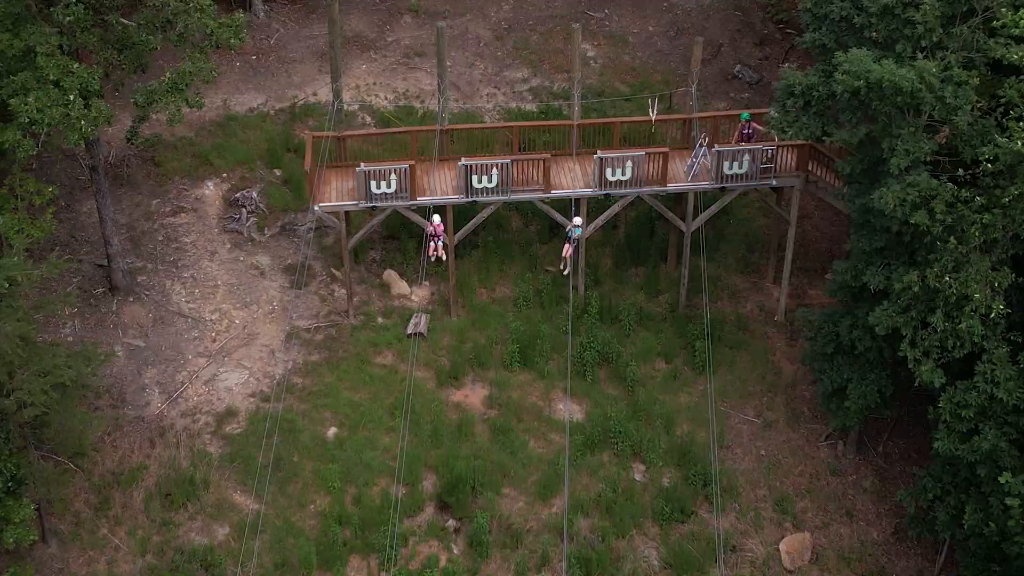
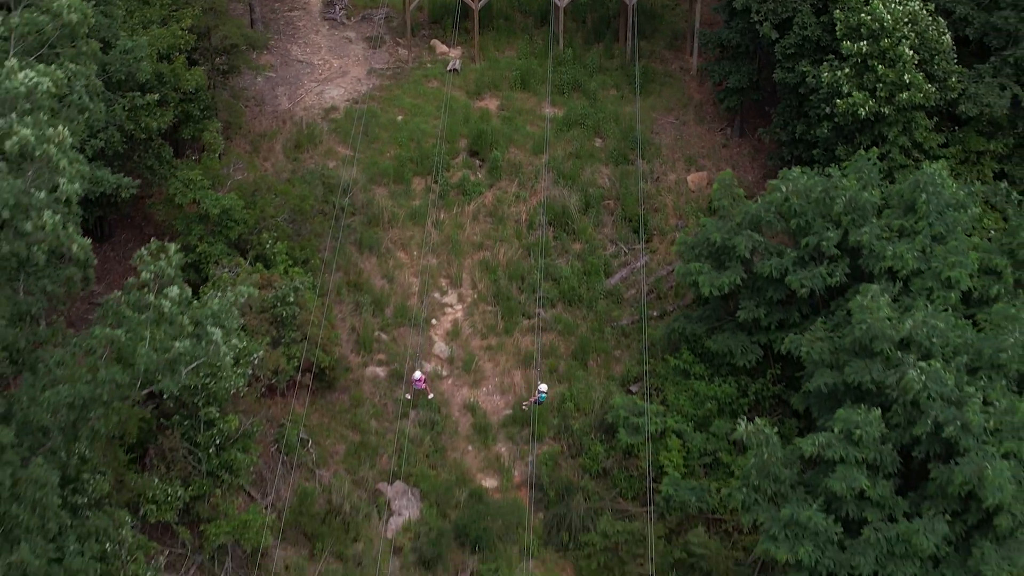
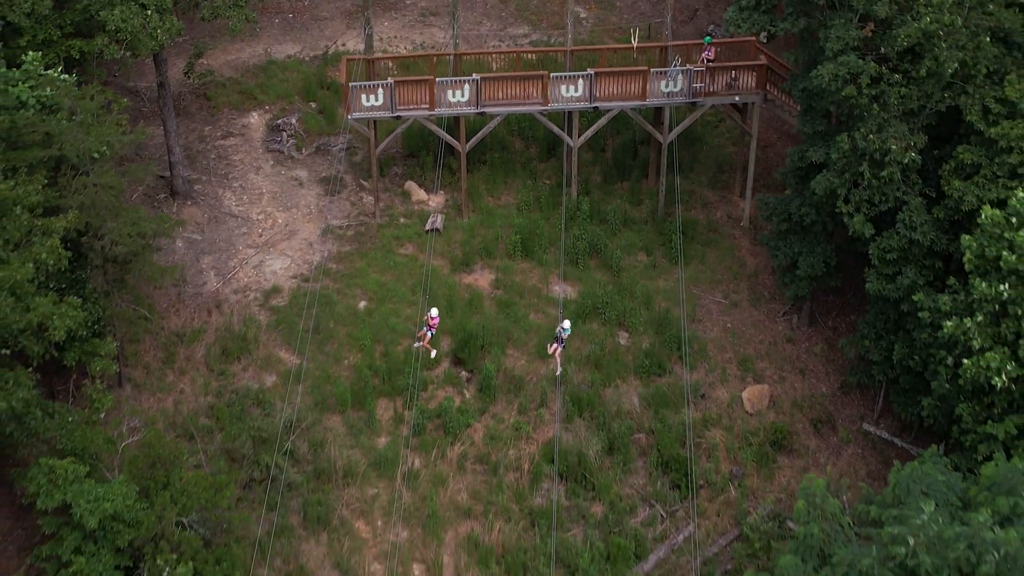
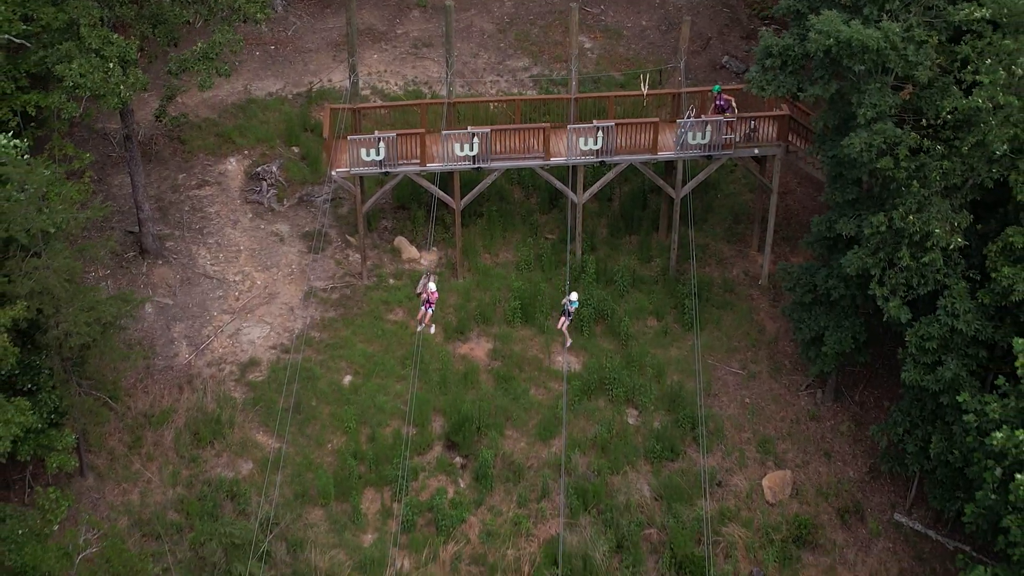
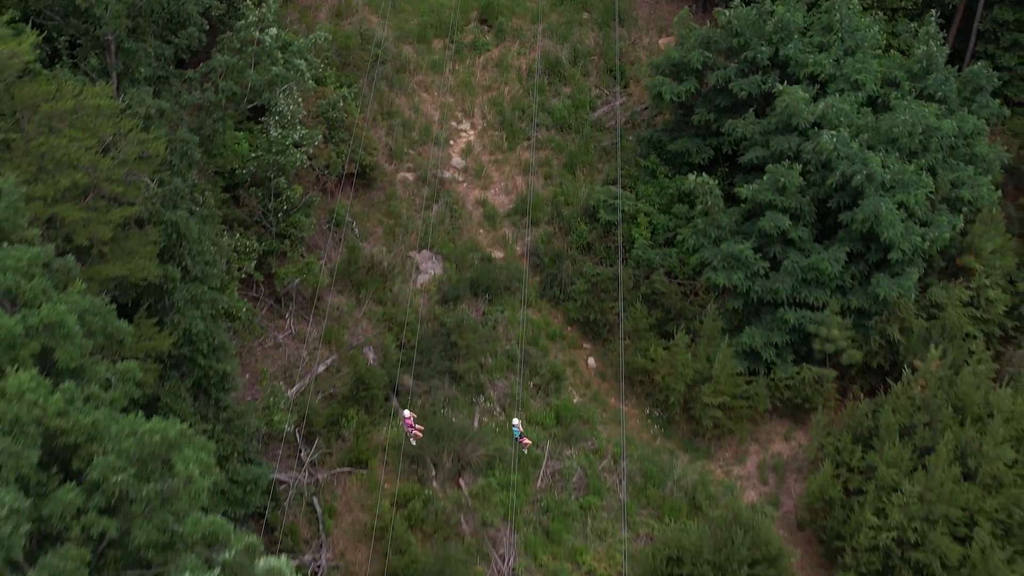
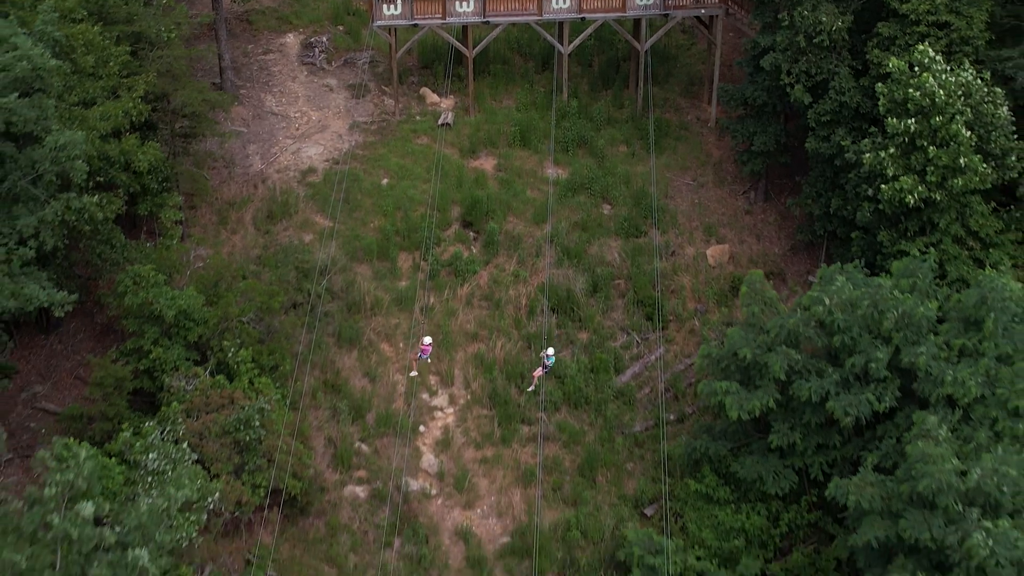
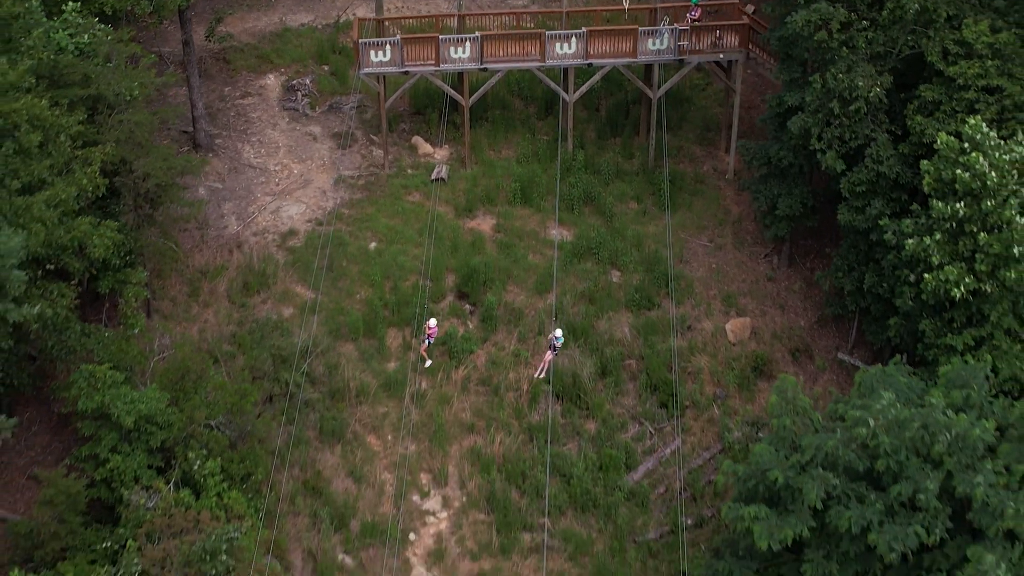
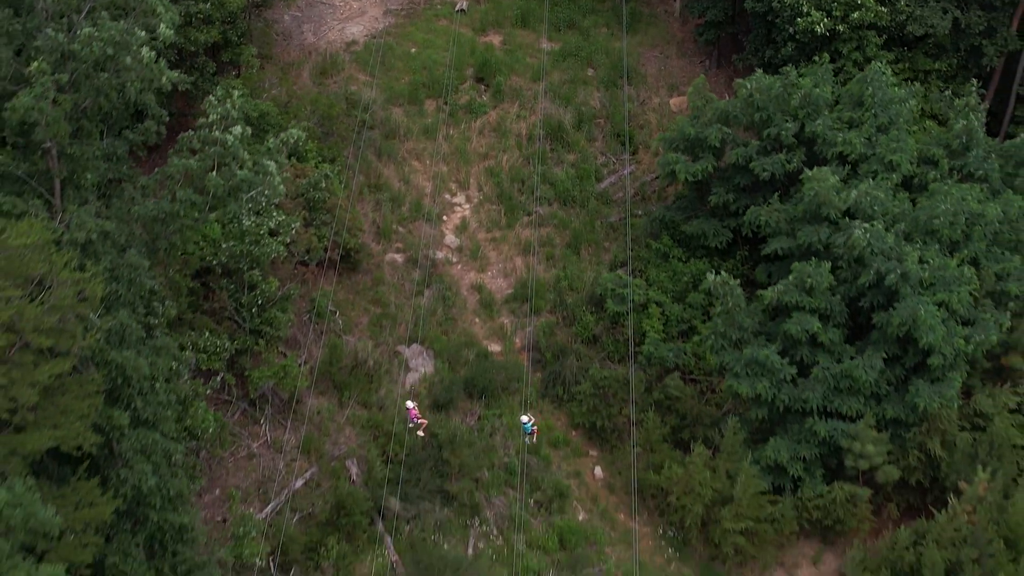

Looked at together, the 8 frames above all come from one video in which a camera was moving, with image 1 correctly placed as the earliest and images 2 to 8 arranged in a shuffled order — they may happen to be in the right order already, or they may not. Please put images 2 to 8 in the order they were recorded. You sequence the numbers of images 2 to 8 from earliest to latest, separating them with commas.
4, 3, 7, 6, 2, 8, 5
